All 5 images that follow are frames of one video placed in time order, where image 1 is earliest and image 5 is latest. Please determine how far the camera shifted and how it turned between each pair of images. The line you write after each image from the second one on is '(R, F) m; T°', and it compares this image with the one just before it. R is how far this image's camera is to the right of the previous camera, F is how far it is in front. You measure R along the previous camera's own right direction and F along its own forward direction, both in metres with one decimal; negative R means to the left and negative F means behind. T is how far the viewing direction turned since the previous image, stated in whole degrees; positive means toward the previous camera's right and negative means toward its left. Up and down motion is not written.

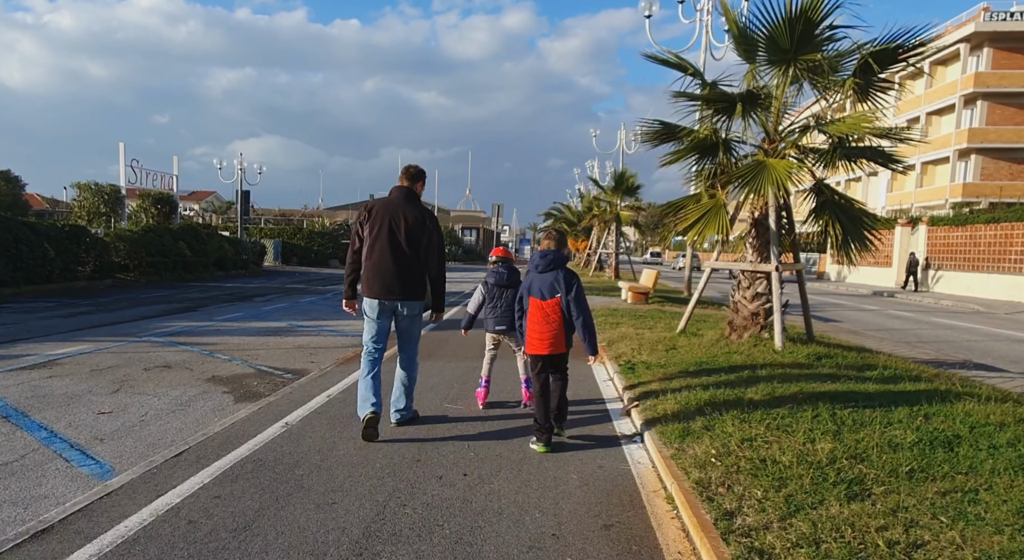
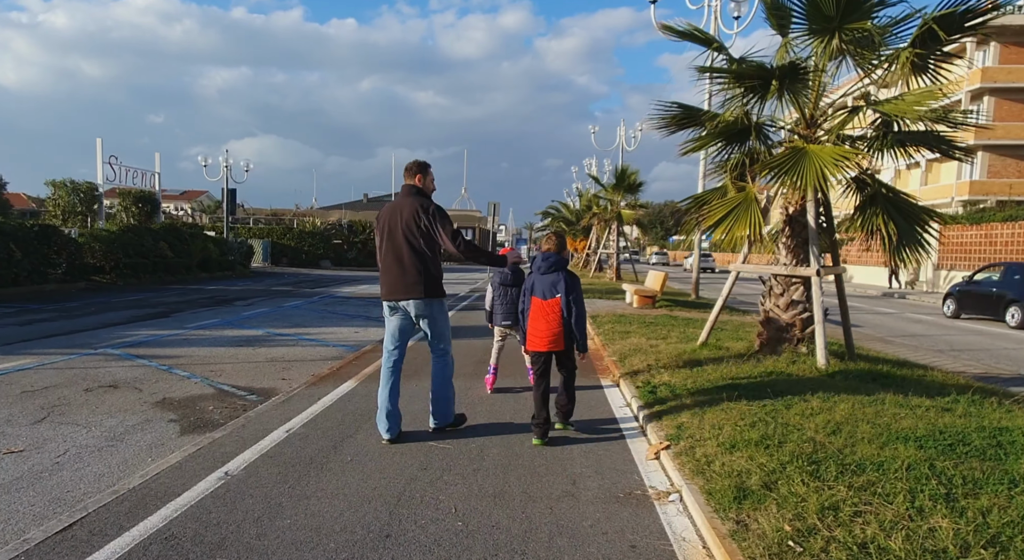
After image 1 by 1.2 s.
(0.0, +1.2) m; 0°
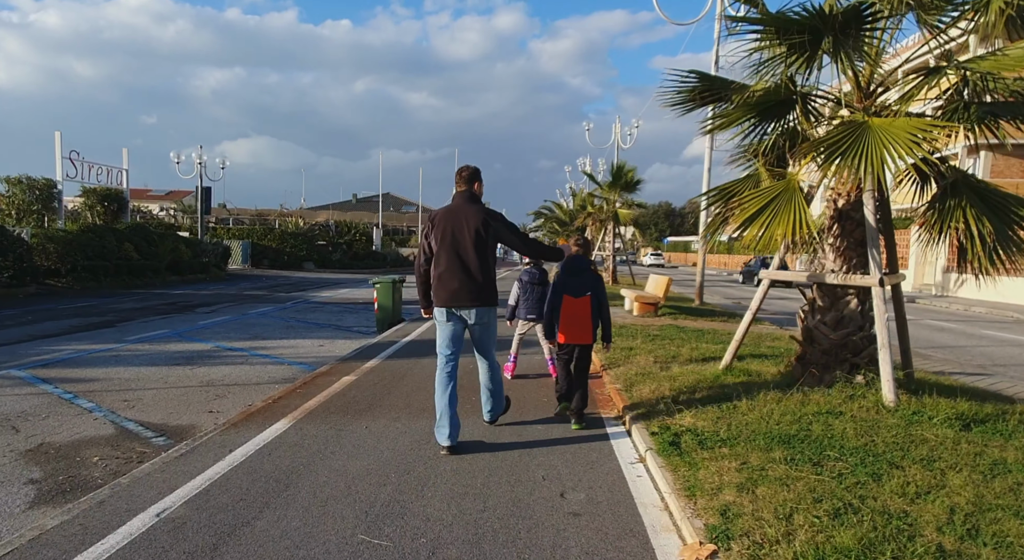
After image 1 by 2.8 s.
(+0.1, +1.6) m; +1°
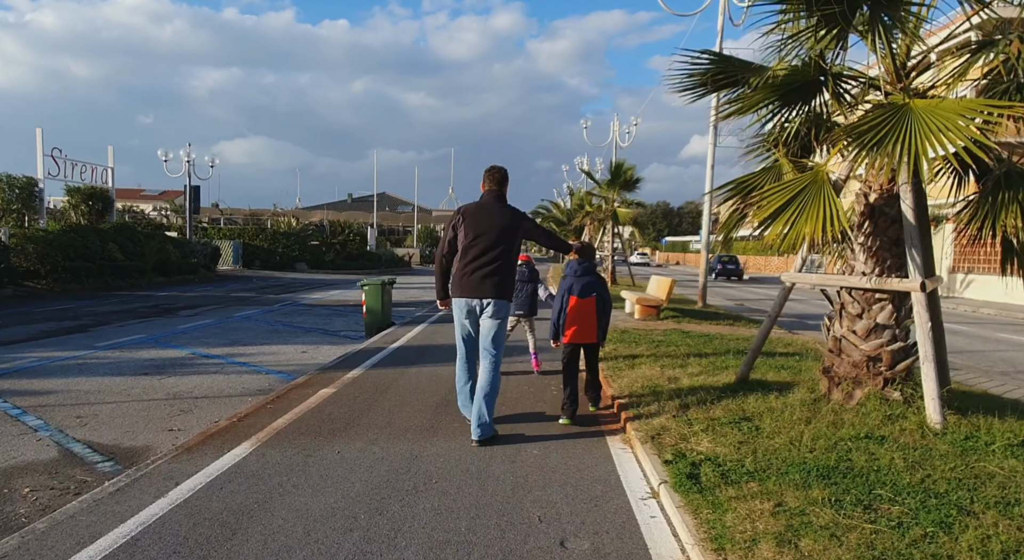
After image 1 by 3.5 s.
(0.0, +0.7) m; 0°
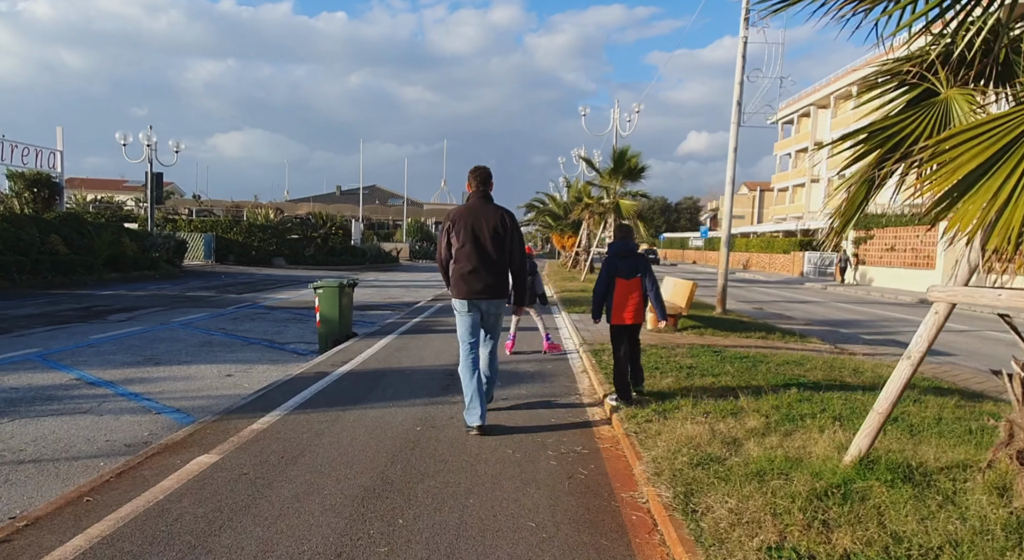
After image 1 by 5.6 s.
(+0.1, +2.5) m; 0°
